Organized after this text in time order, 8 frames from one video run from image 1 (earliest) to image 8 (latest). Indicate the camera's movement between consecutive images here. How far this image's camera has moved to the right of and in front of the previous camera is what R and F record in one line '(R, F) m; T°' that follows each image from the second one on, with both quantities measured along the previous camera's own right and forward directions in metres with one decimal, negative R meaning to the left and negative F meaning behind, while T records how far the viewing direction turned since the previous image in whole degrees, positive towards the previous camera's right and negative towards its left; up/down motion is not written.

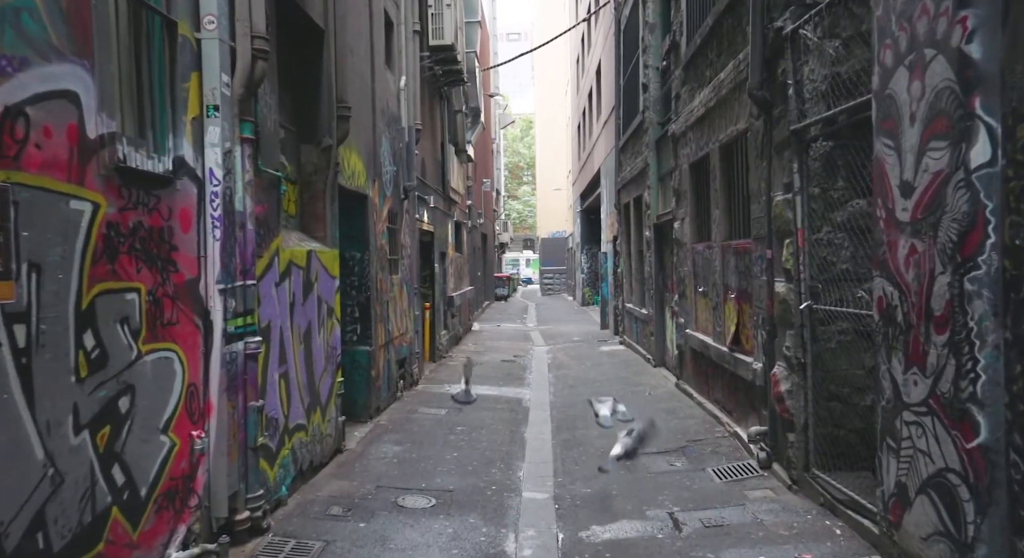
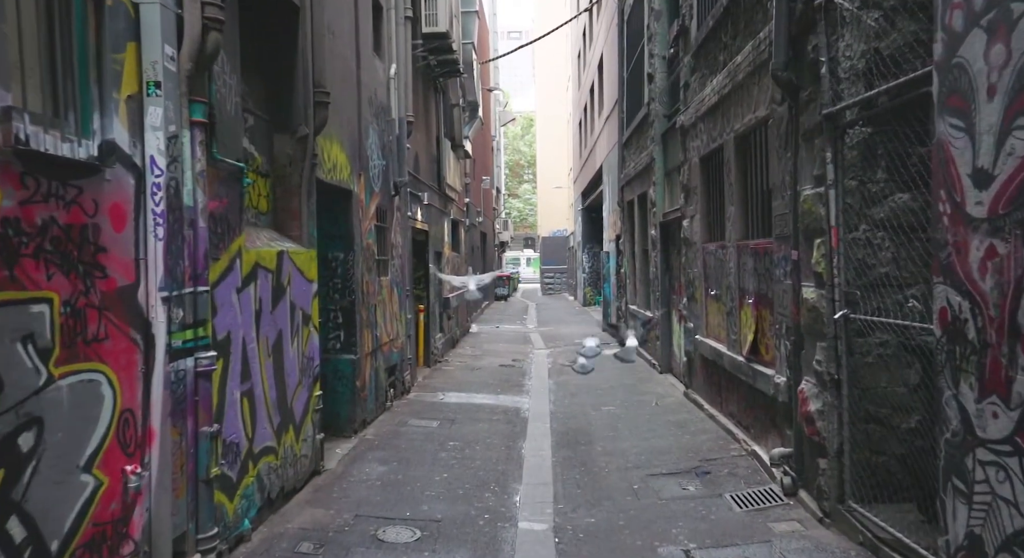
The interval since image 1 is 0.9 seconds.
(0.0, +0.7) m; 0°
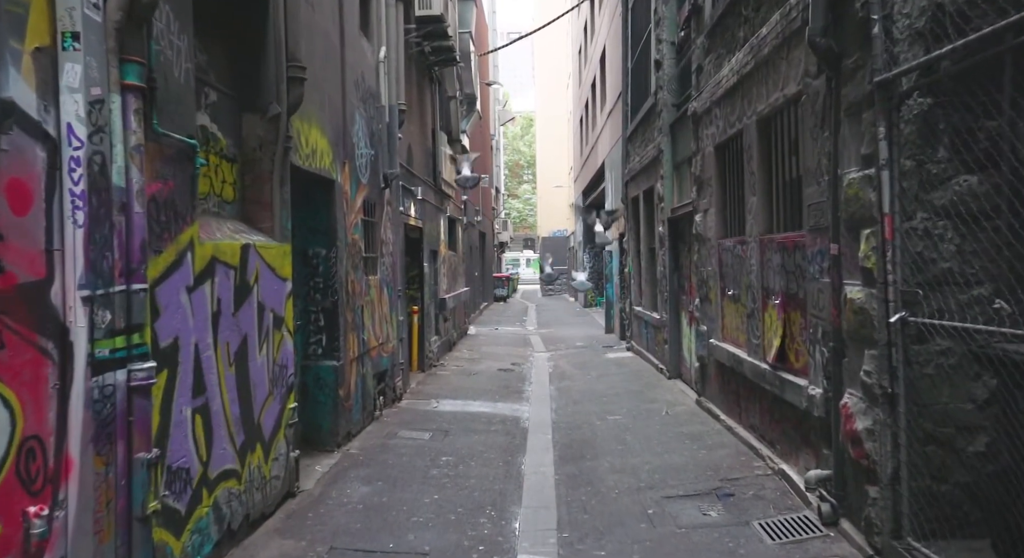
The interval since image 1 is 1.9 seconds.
(0.0, +0.8) m; 0°
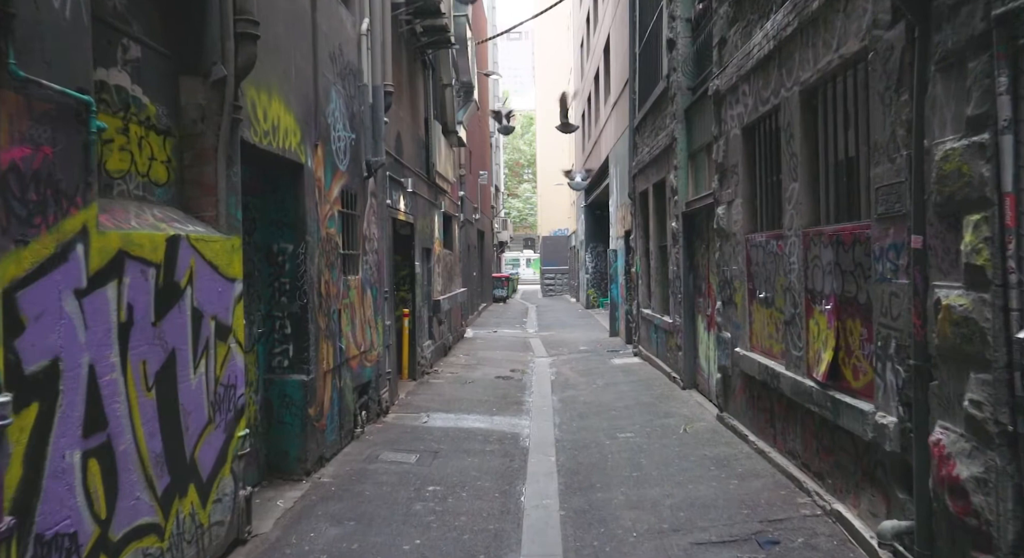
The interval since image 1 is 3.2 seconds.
(0.0, +1.1) m; 0°
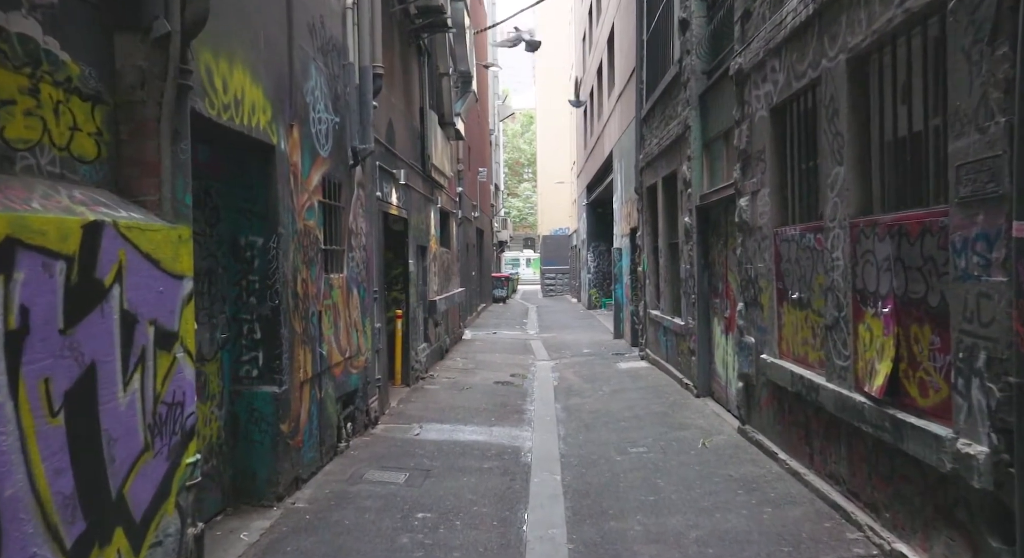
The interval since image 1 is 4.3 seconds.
(0.0, +0.8) m; 0°
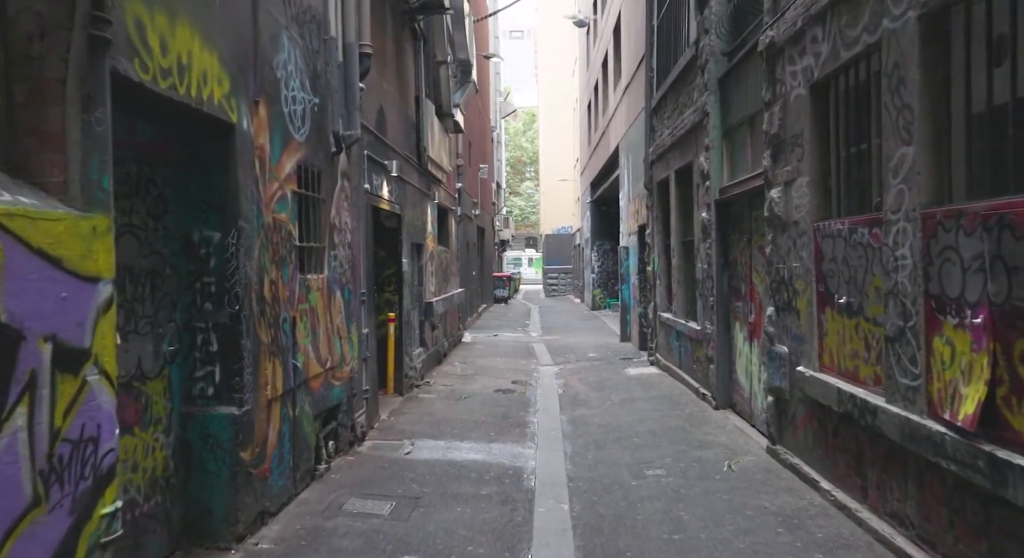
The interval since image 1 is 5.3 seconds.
(0.0, +0.9) m; 0°
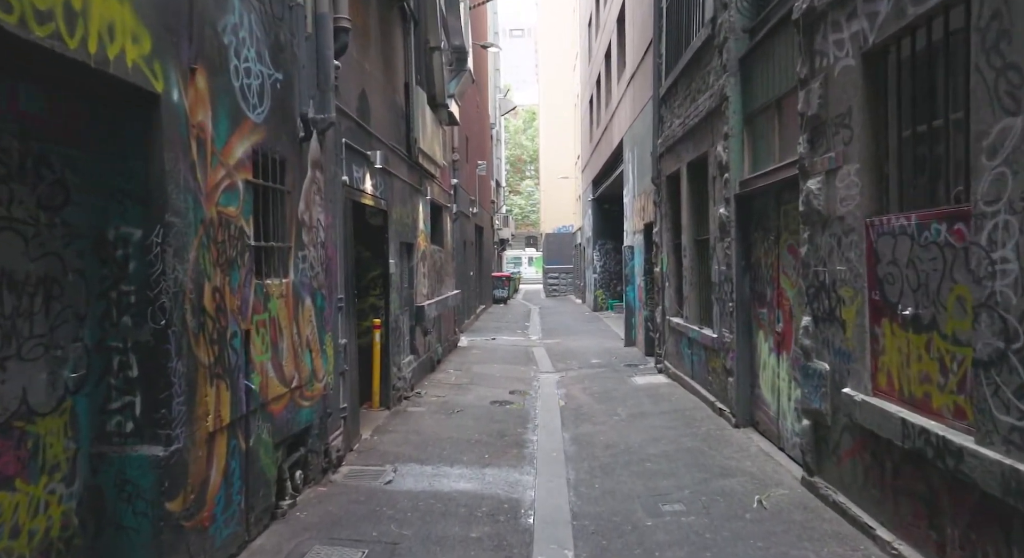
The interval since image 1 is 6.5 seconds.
(0.0, +1.0) m; 0°
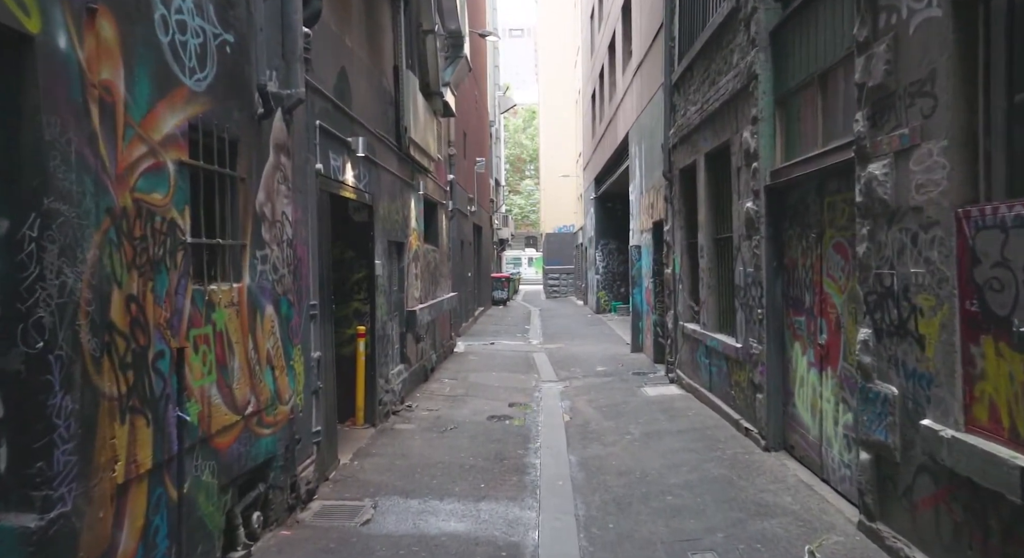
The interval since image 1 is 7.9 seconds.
(0.0, +1.1) m; 0°
